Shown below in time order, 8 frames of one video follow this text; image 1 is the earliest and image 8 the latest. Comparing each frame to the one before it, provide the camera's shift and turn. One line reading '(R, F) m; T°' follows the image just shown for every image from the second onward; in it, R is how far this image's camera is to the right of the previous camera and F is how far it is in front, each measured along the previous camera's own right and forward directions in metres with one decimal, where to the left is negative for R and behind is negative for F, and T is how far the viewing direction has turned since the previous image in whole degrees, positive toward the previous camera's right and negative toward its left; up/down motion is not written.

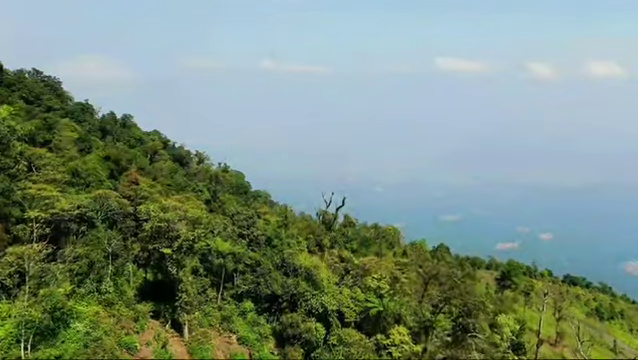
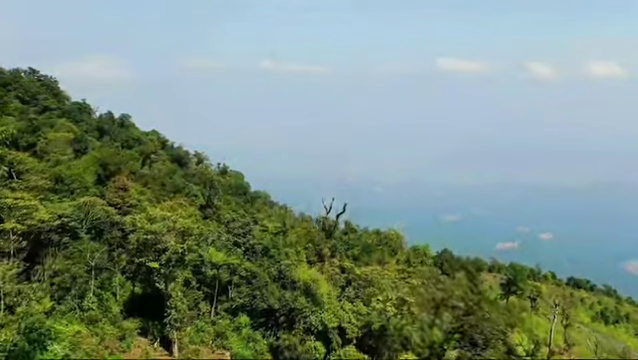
(0.0, +1.1) m; 0°
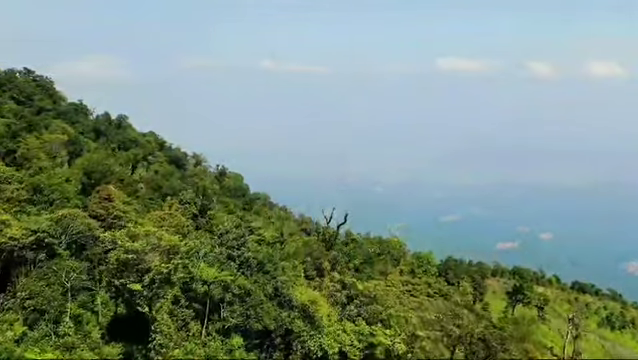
(0.0, +1.3) m; 0°
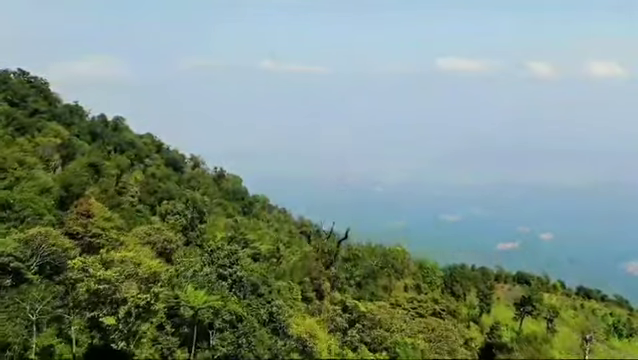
(0.0, +1.5) m; 0°
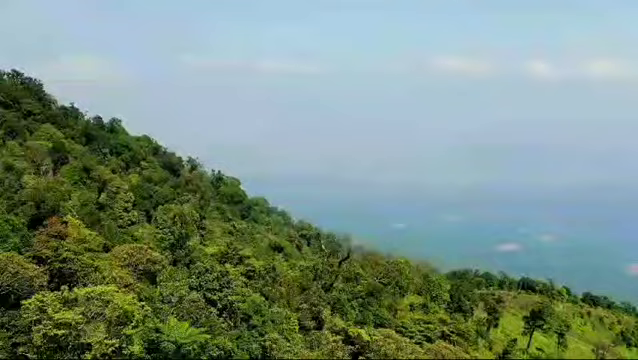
(0.0, +1.6) m; 0°
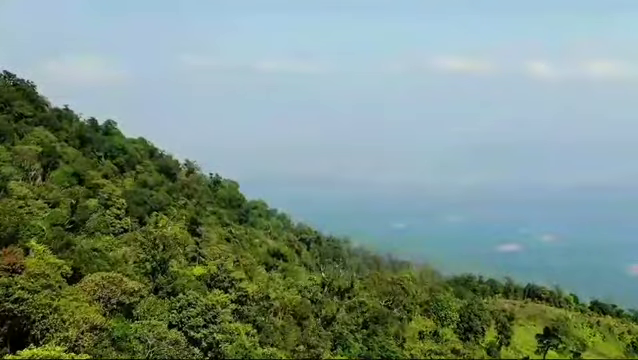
(0.0, +2.0) m; 0°
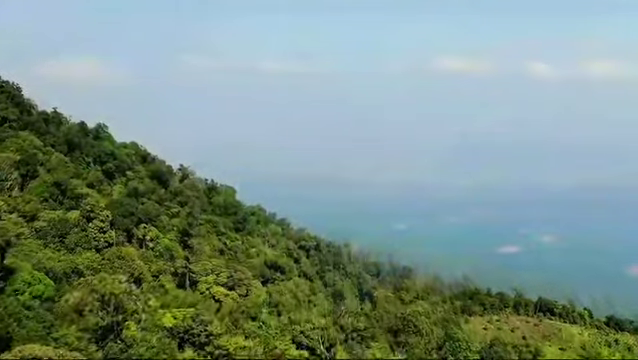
(0.0, +3.6) m; 0°
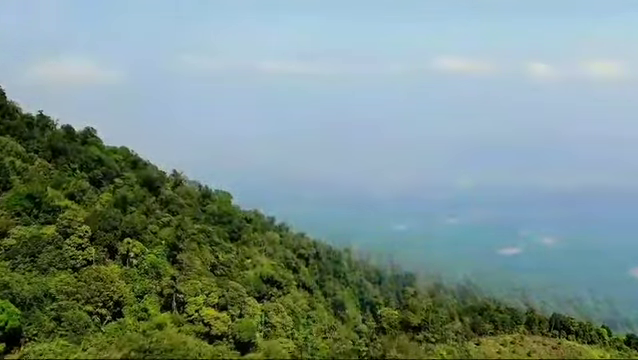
(+0.1, +4.2) m; 0°
